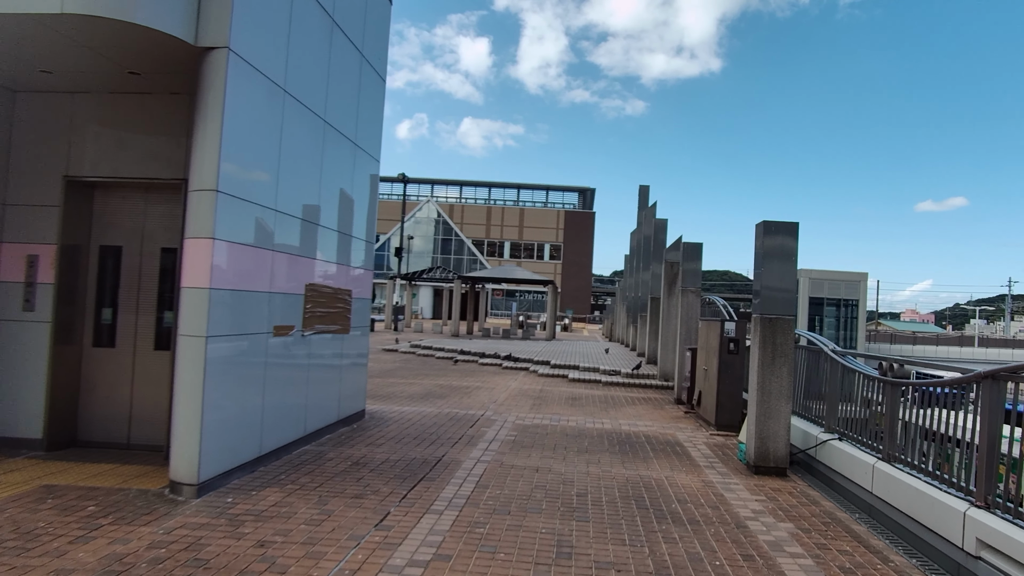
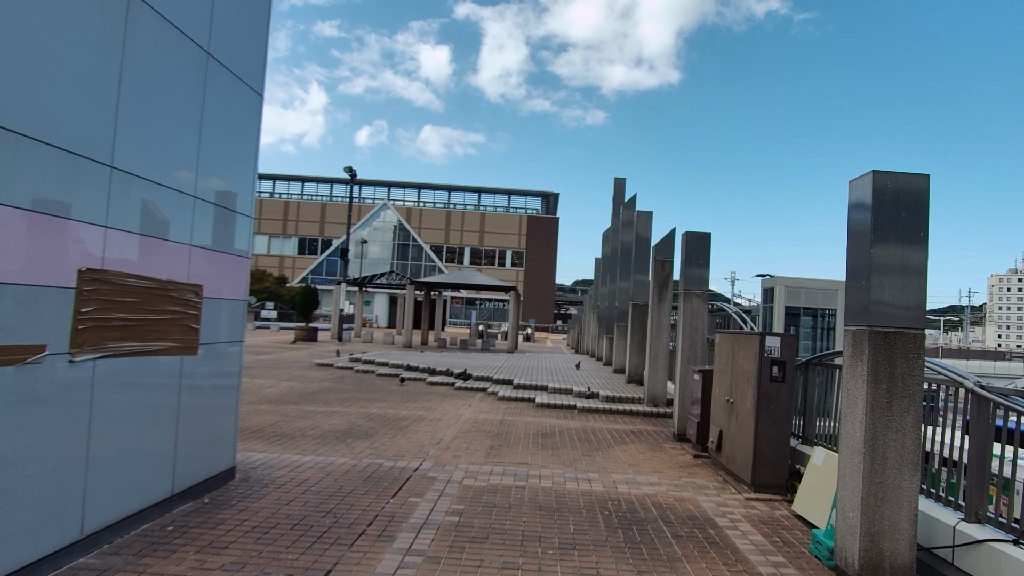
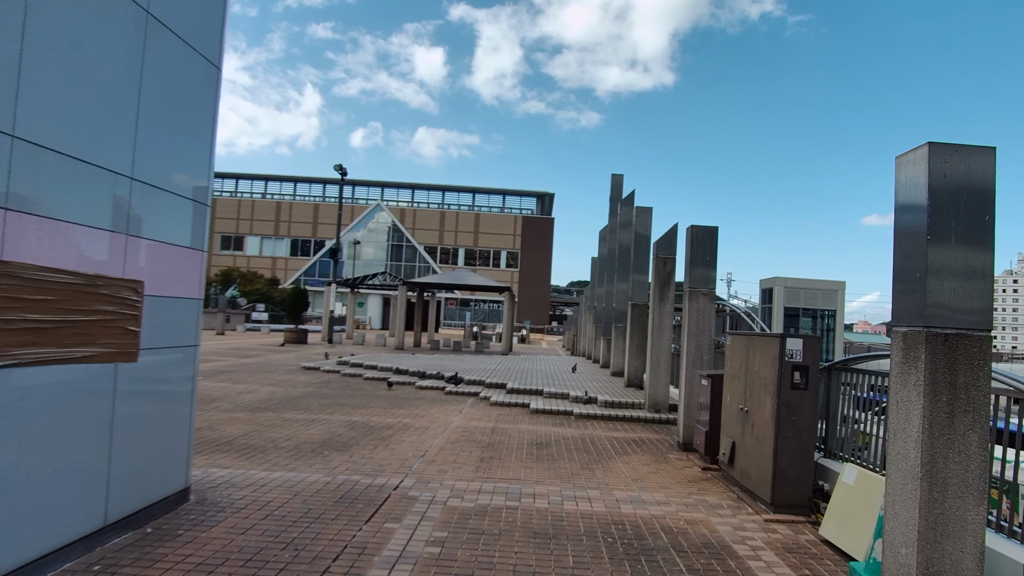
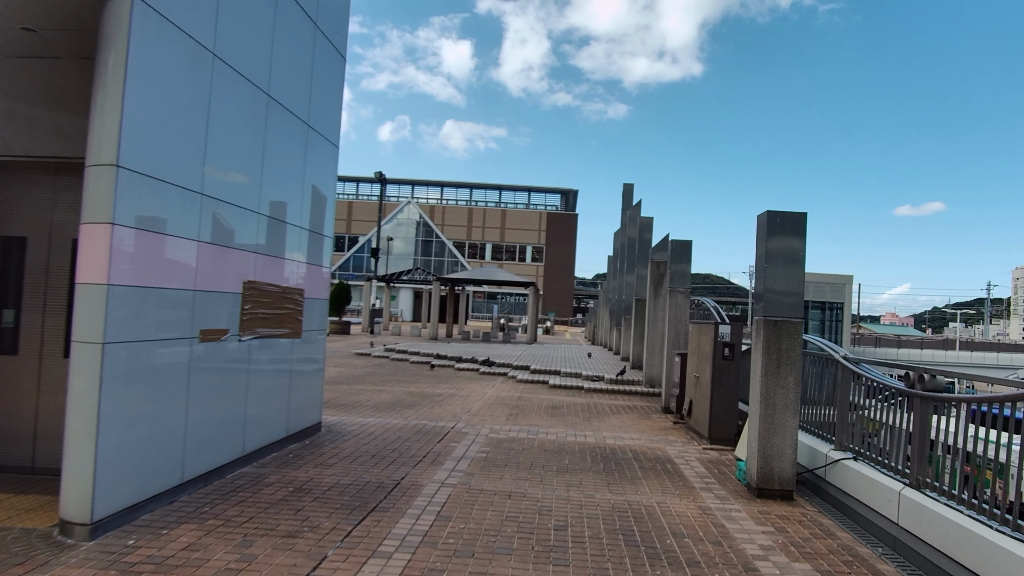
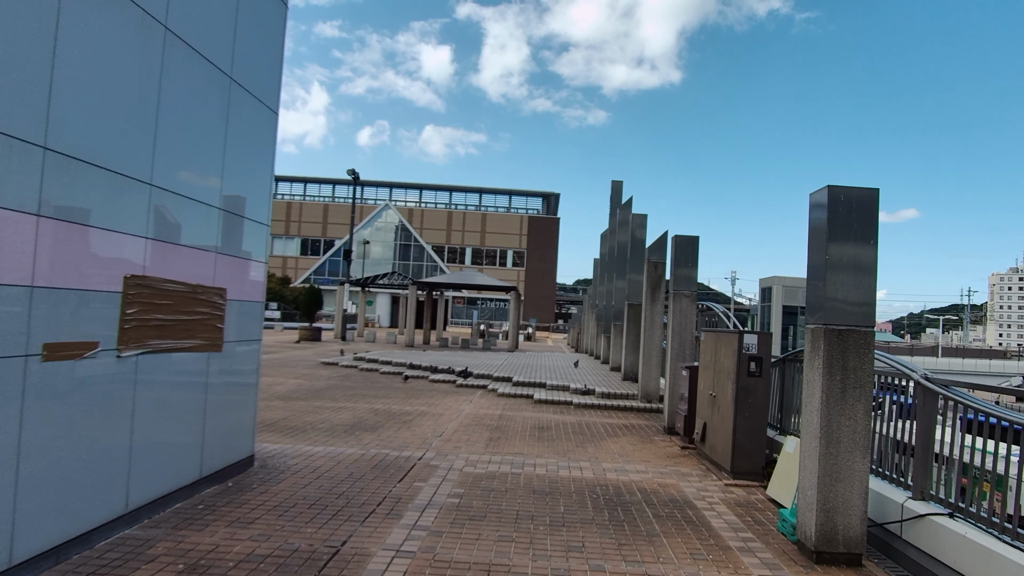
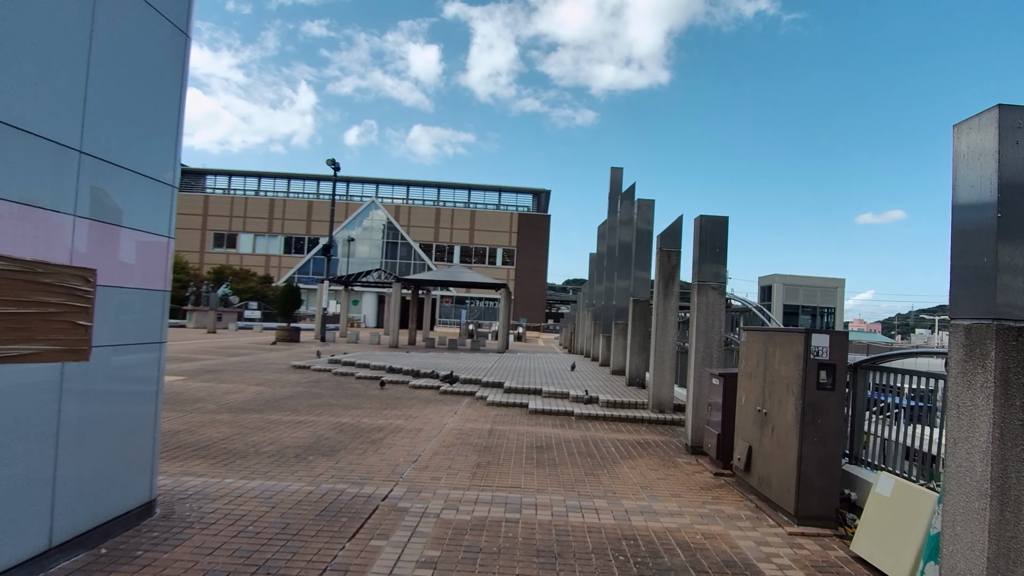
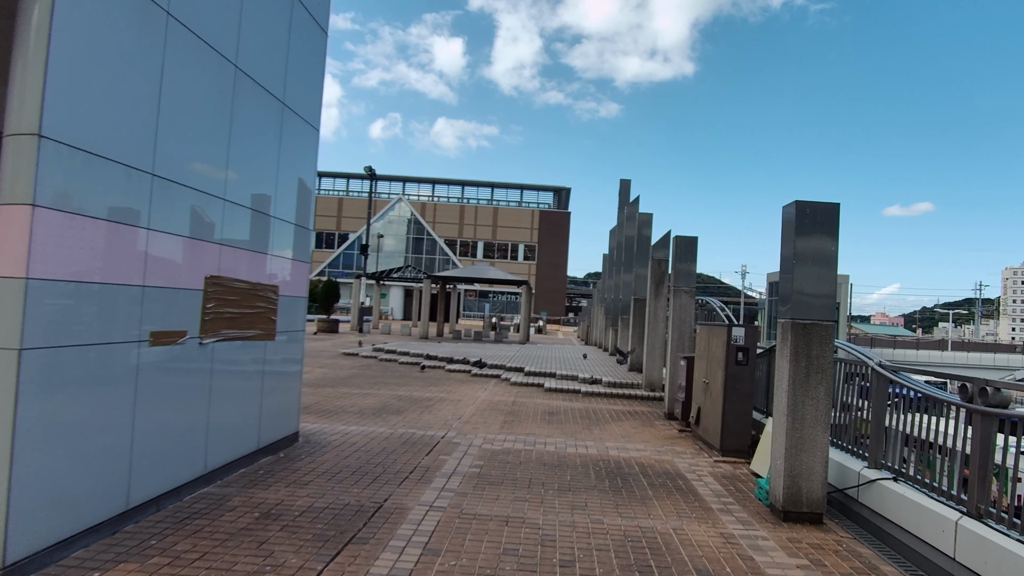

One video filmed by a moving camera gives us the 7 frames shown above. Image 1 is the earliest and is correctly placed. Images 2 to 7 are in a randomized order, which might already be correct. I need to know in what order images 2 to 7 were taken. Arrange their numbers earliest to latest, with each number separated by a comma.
4, 7, 5, 2, 3, 6
